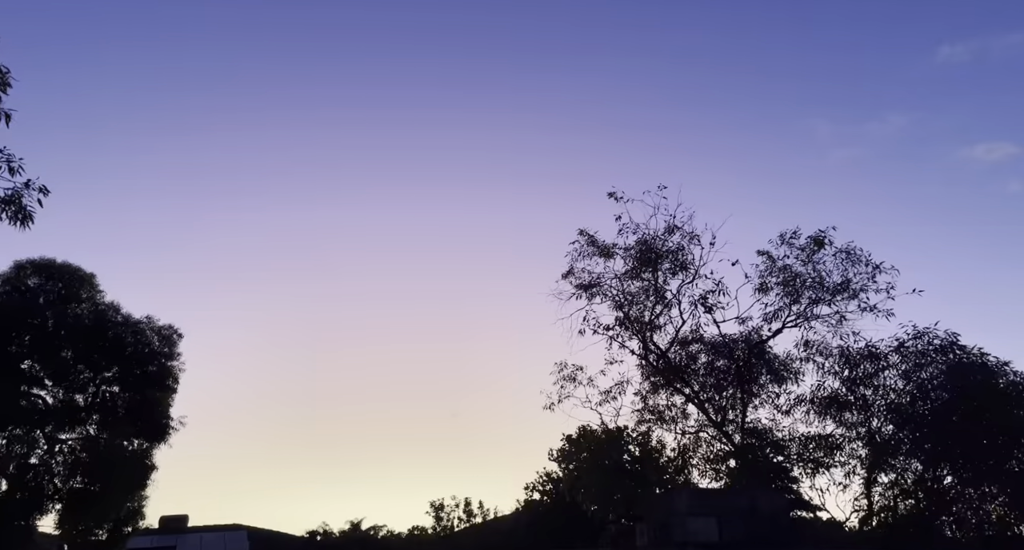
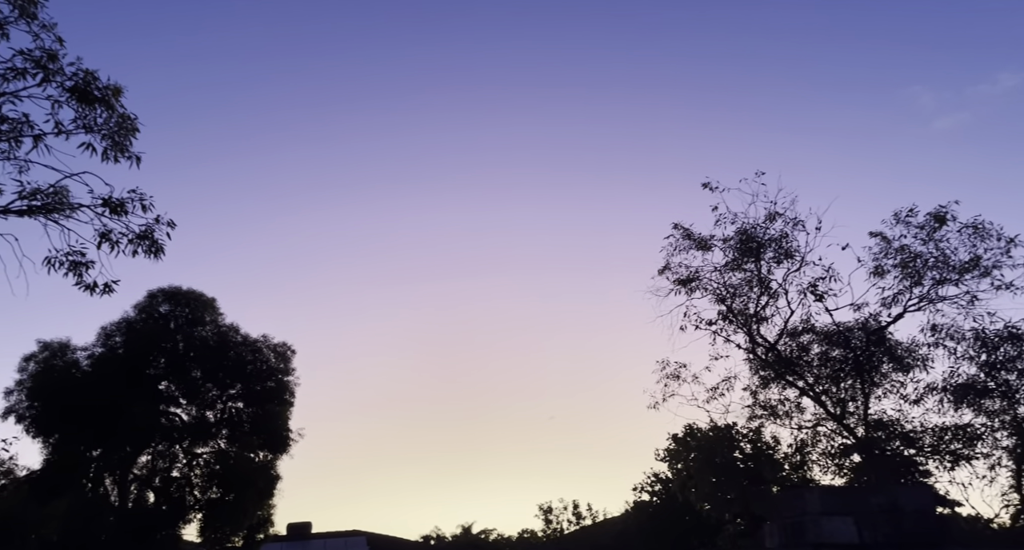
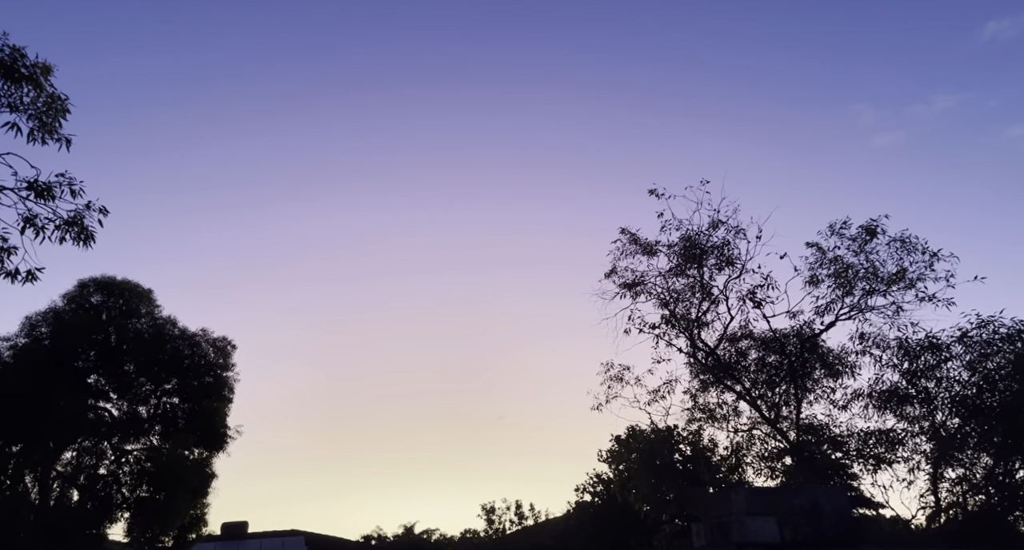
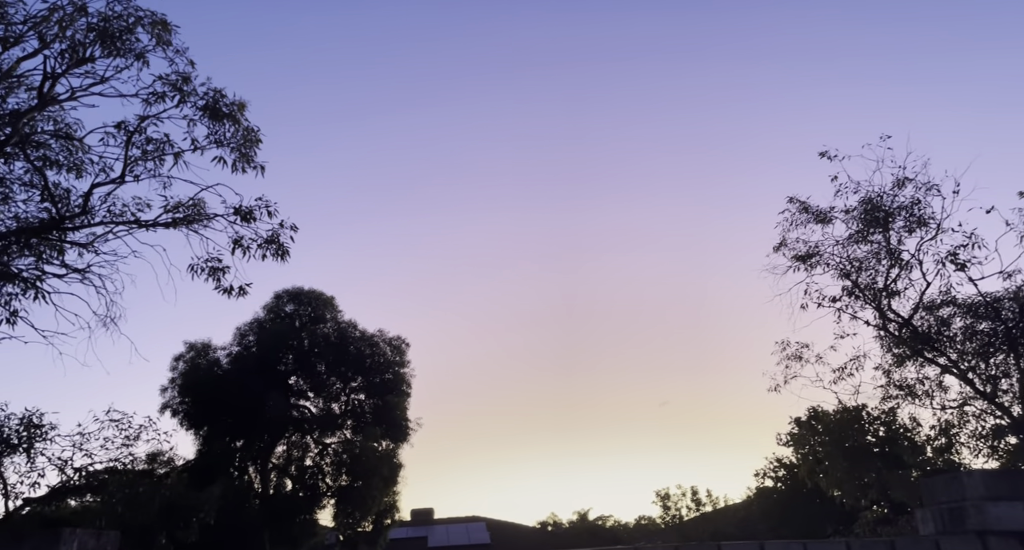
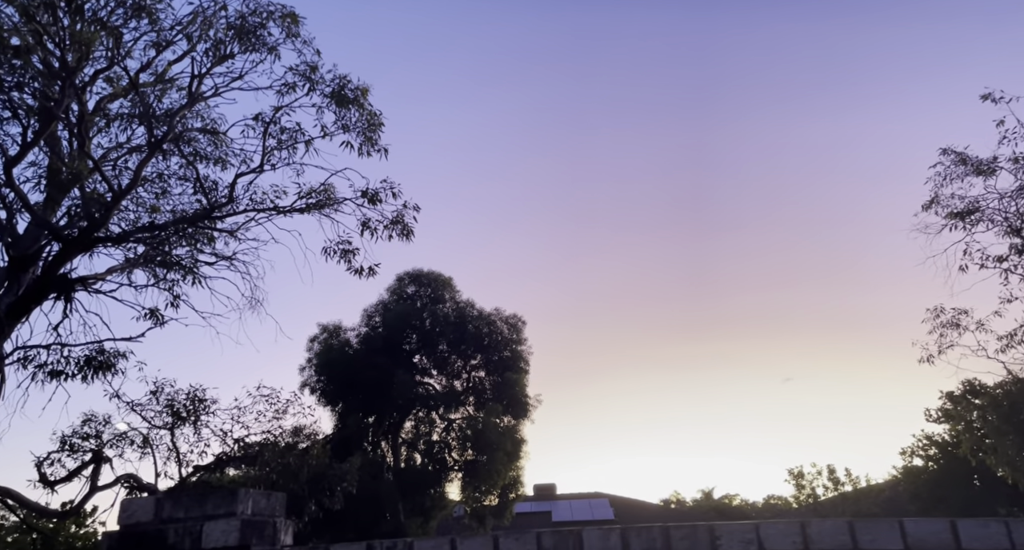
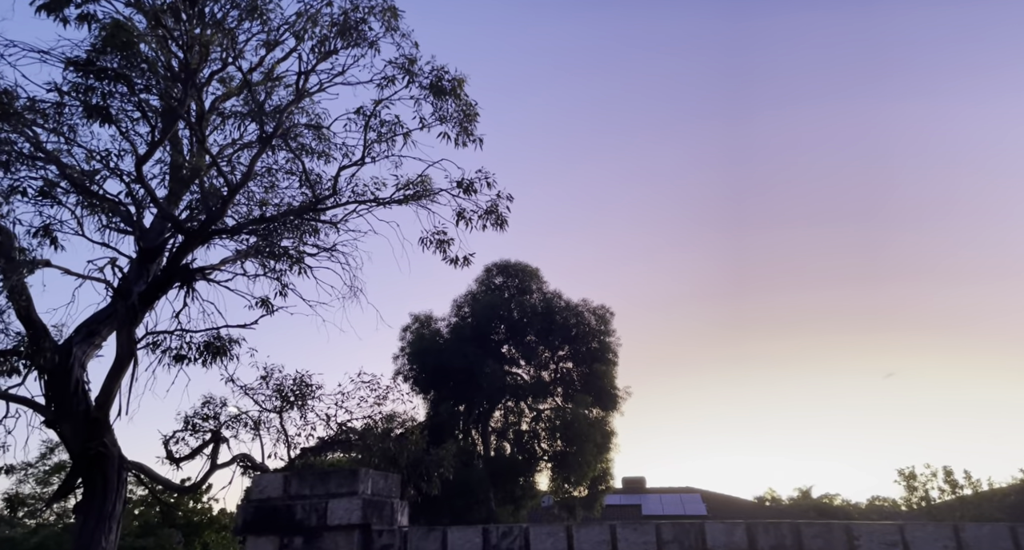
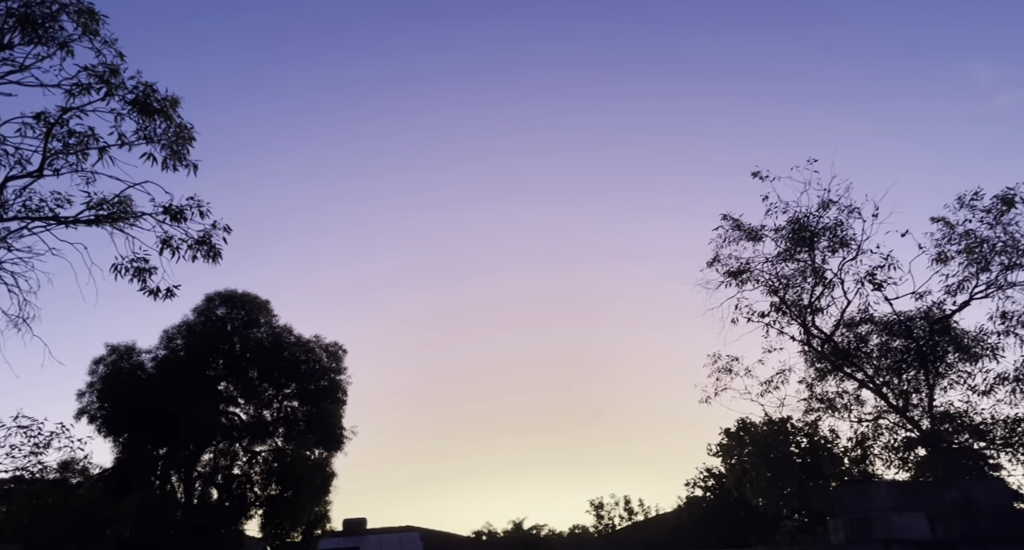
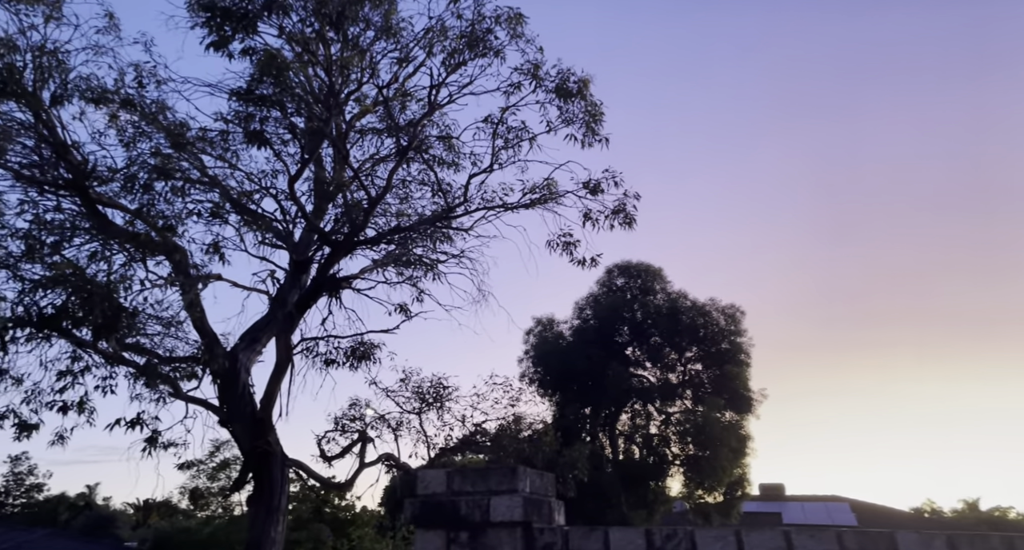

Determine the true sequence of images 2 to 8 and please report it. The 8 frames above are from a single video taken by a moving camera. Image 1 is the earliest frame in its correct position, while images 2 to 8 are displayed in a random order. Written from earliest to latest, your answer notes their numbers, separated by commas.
3, 2, 7, 4, 5, 6, 8
